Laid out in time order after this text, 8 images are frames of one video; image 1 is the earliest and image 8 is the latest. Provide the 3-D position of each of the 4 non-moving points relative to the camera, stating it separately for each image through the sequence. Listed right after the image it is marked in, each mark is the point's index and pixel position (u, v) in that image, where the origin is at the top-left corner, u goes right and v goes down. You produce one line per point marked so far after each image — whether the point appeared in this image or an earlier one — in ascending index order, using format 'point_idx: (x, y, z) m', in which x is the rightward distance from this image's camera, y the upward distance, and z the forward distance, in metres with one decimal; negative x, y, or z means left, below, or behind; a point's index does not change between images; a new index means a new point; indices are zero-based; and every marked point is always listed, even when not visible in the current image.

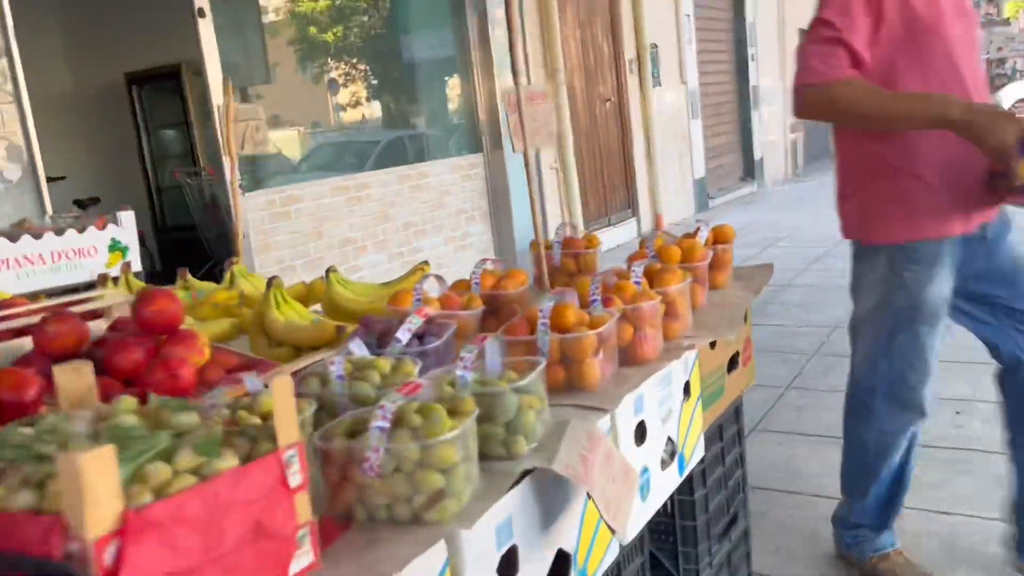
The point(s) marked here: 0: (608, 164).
0: (+0.9, +1.2, +8.5) m
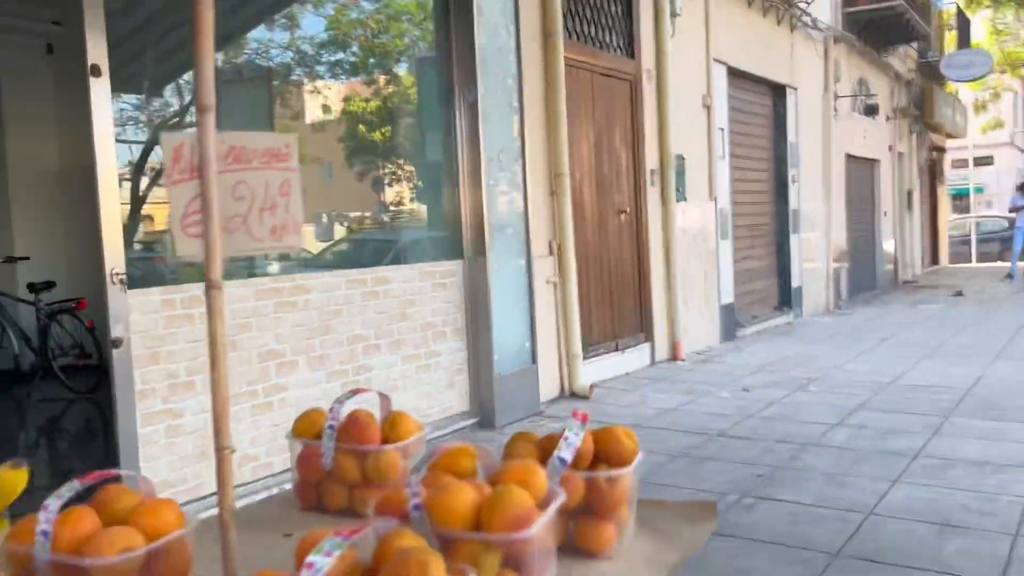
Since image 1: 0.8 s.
0: (+1.0, +0.1, +7.6) m
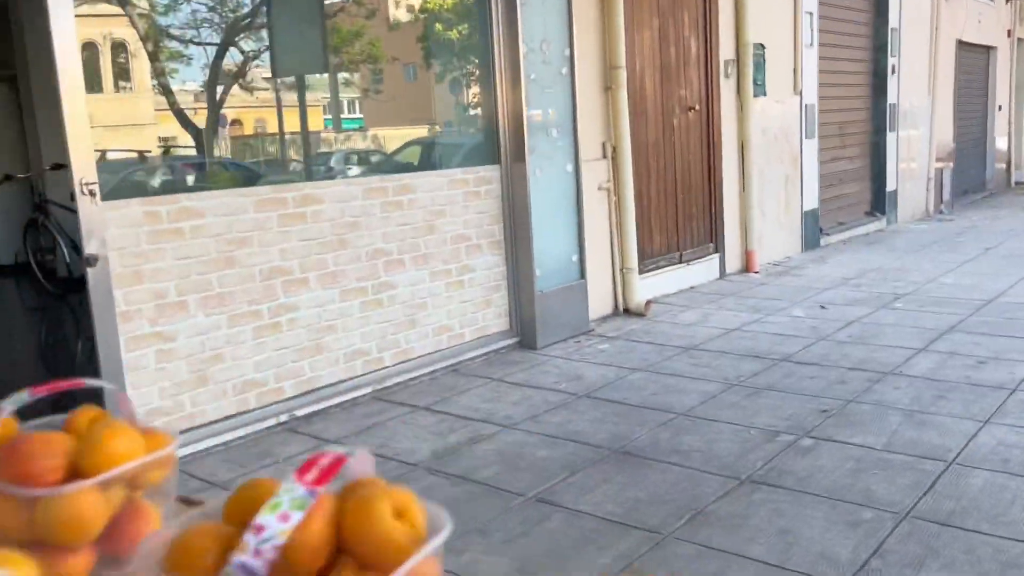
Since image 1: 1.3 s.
0: (+1.4, +0.8, +6.9) m
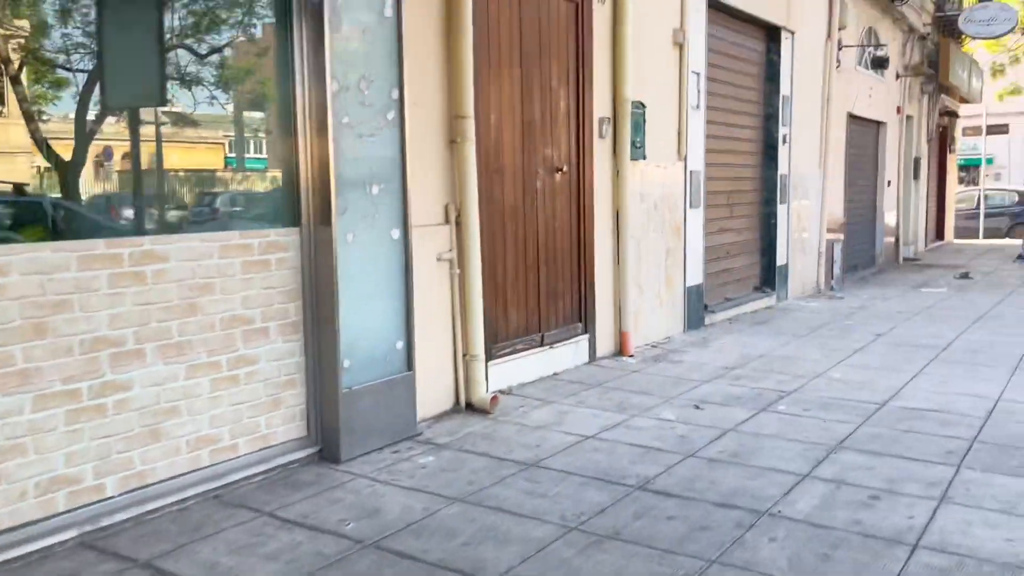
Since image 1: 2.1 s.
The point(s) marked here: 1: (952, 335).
0: (+0.3, +0.2, +6.0) m
1: (+4.0, -0.4, +7.8) m
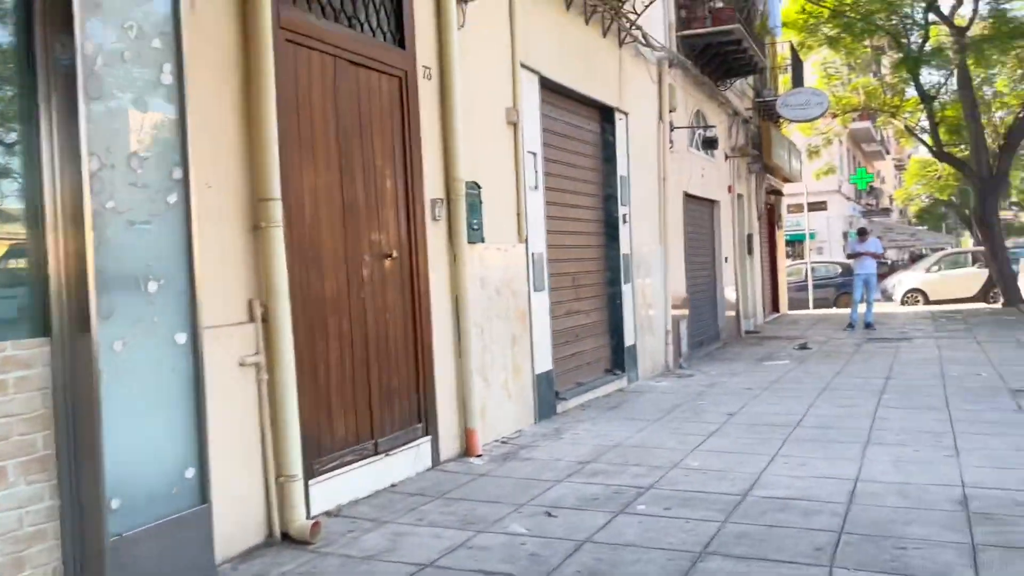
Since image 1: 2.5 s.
0: (-0.8, -0.4, +5.4) m
1: (+2.6, -1.1, +7.7) m
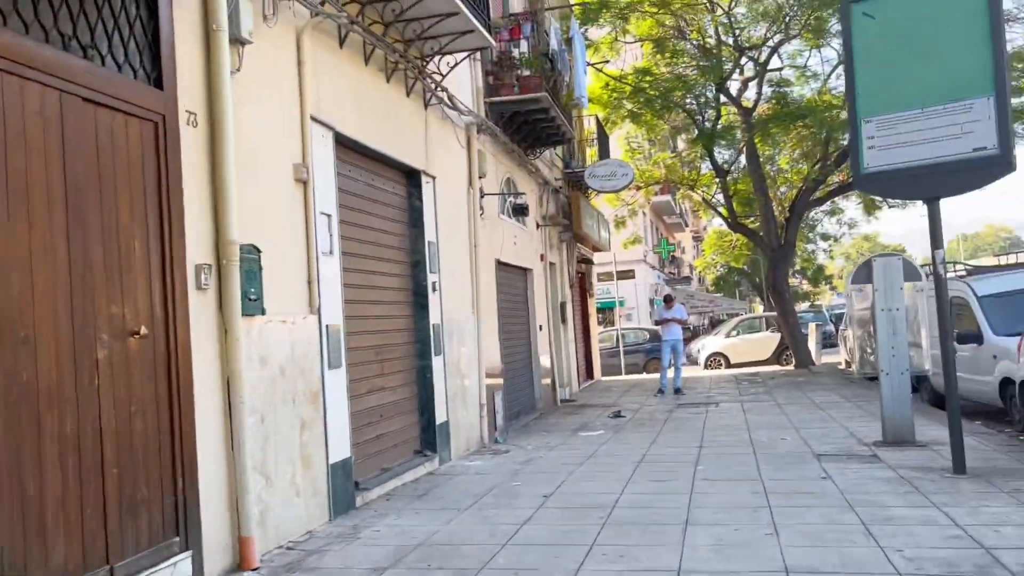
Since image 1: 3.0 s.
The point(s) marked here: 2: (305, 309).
0: (-2.0, -0.9, +4.4) m
1: (+0.9, -1.7, +7.3) m
2: (-1.6, -0.2, +6.4) m
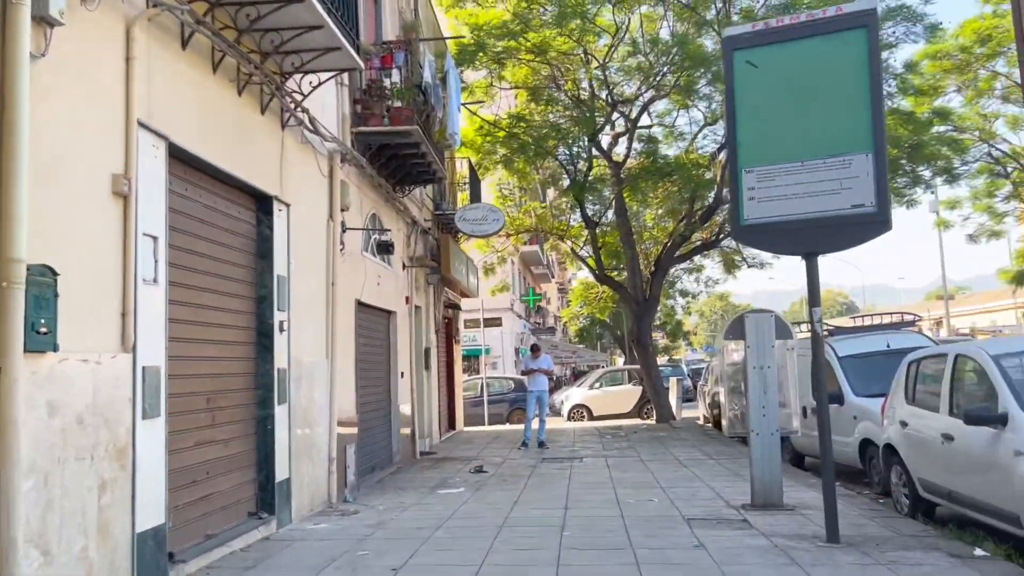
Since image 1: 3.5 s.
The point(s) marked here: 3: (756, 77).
0: (-2.7, -0.9, +3.3) m
1: (-0.3, -2.1, +6.5) m
2: (-2.5, -0.4, +5.4) m
3: (+2.0, +1.7, +7.0) m
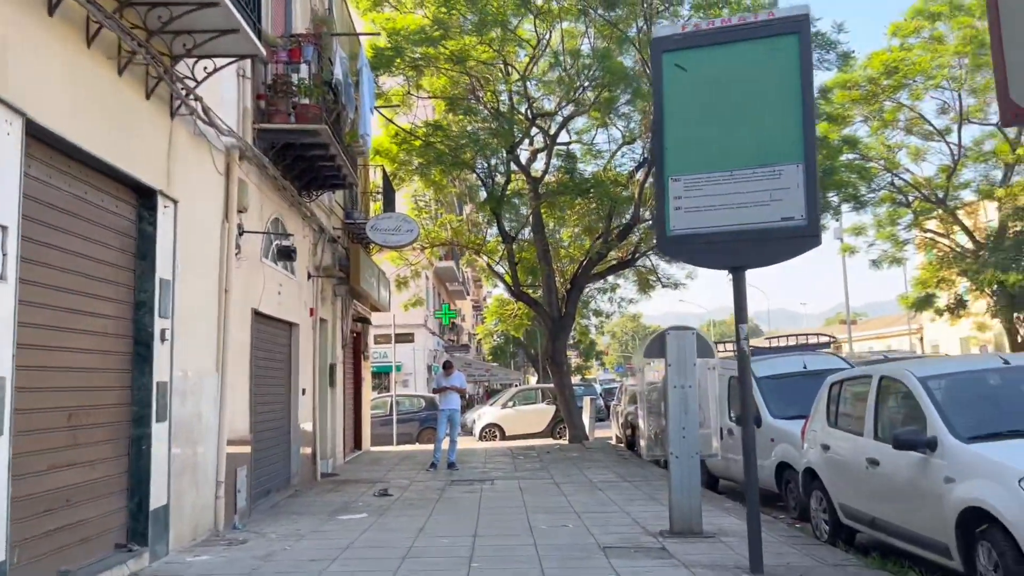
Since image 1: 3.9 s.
0: (-3.0, -0.9, +2.4) m
1: (-0.9, -2.1, +5.9) m
2: (-3.0, -0.4, +4.5) m
3: (+1.4, +1.6, +6.7) m
